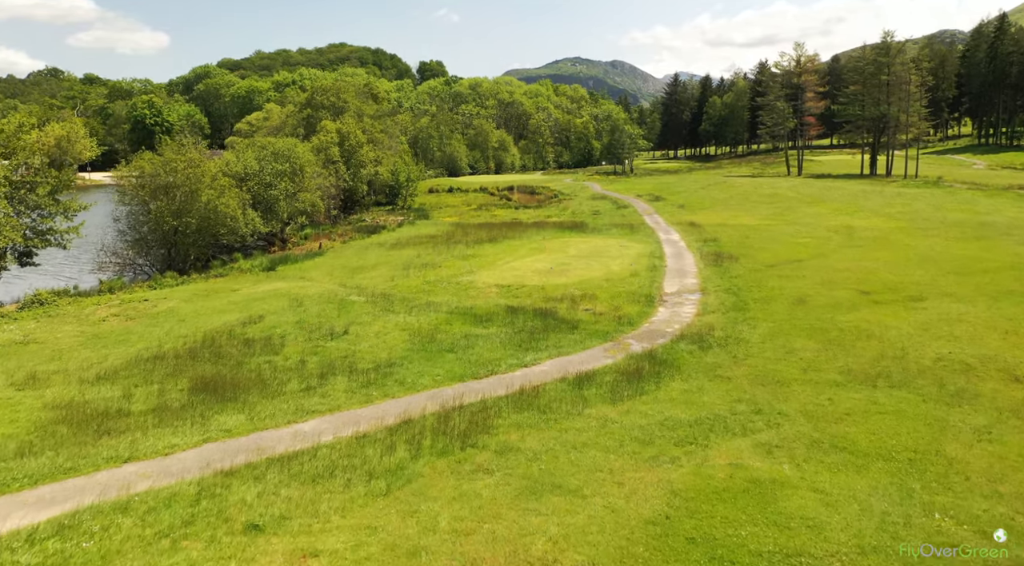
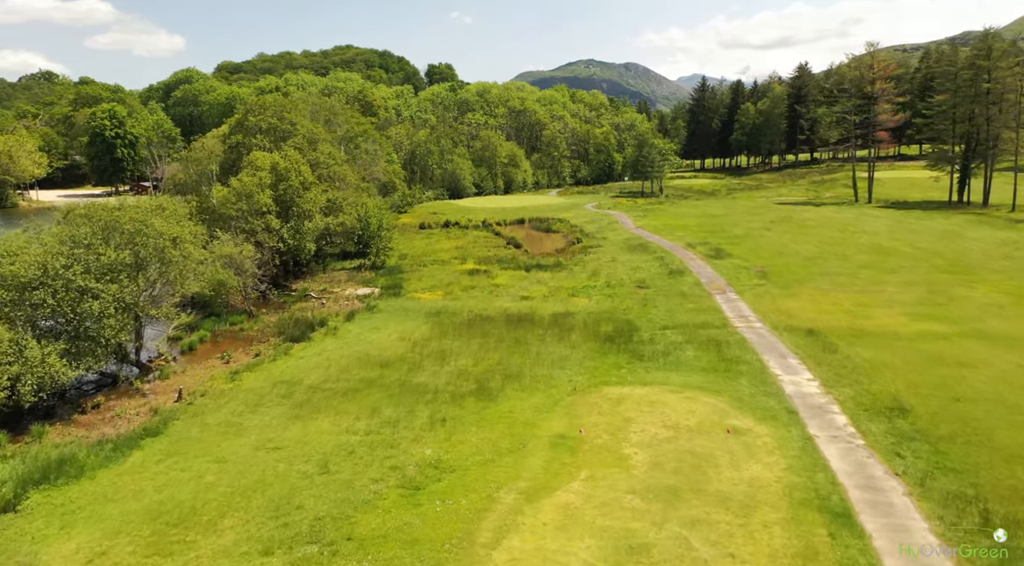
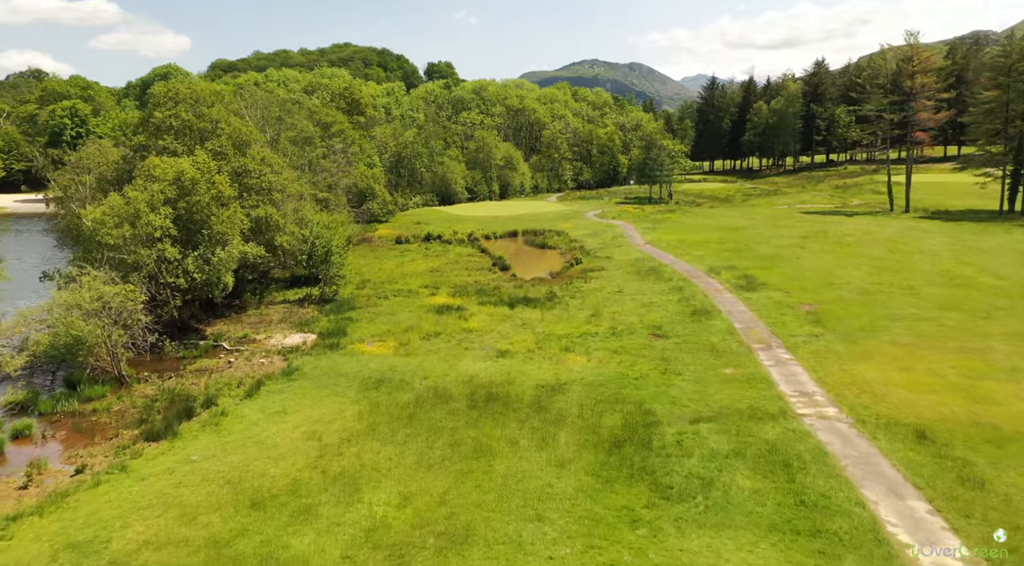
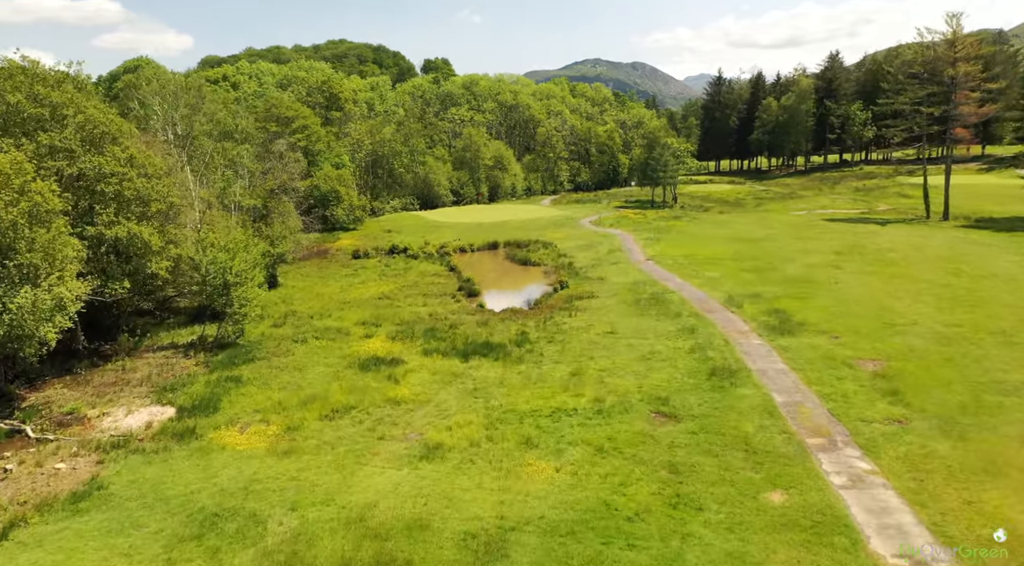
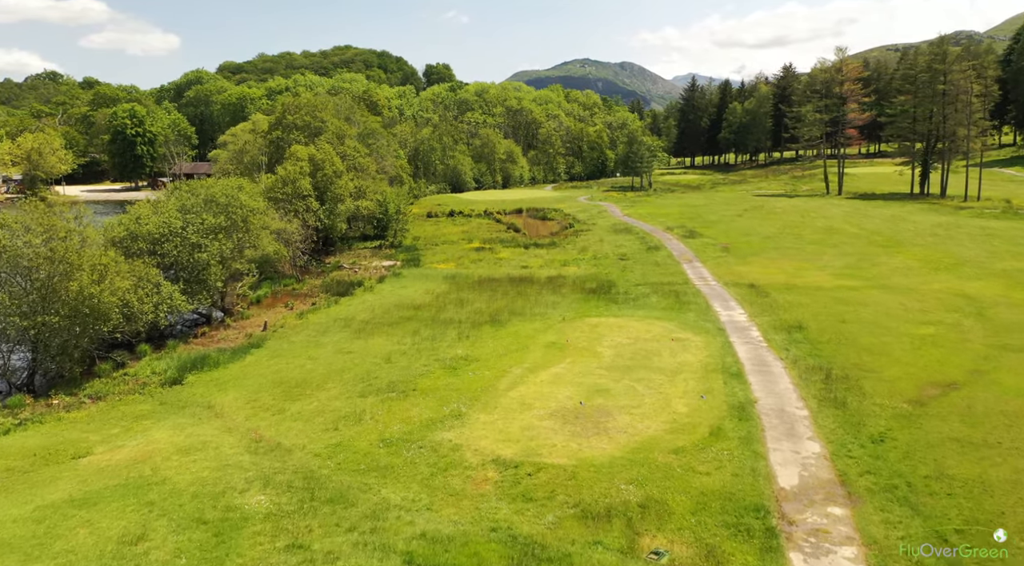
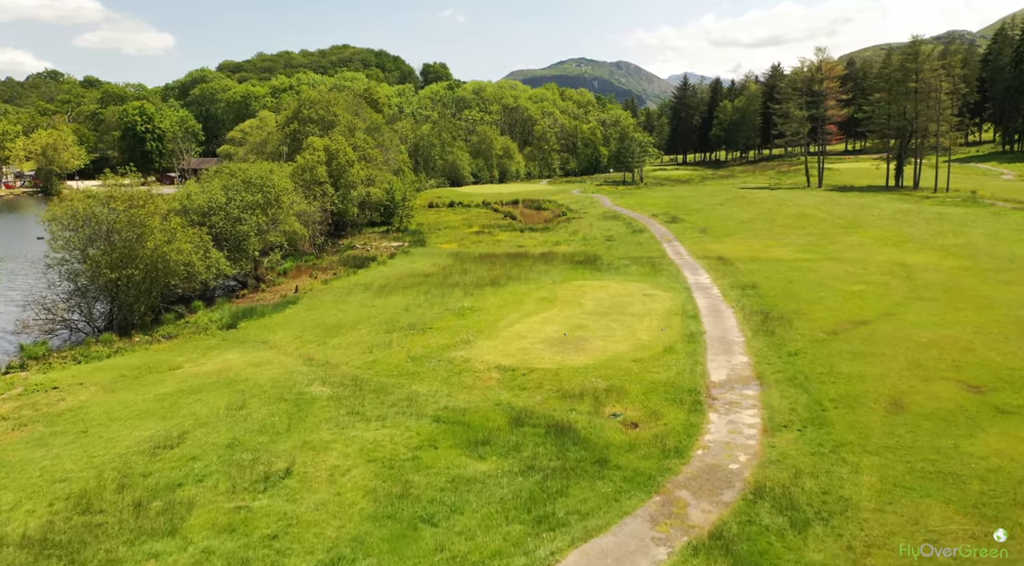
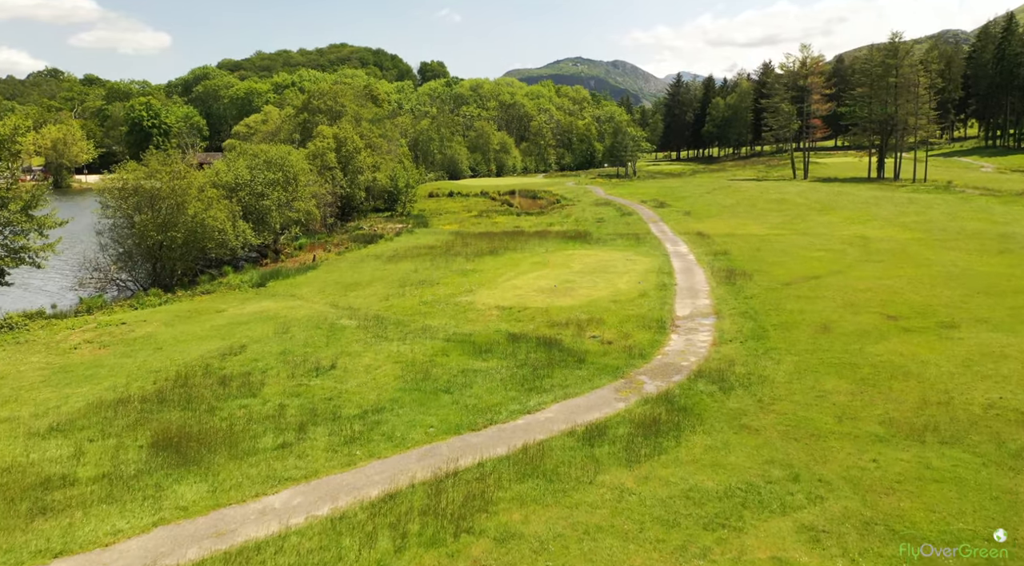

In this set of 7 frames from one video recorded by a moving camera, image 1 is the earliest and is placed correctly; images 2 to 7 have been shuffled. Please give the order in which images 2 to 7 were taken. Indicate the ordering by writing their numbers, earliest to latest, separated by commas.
7, 6, 5, 2, 3, 4
